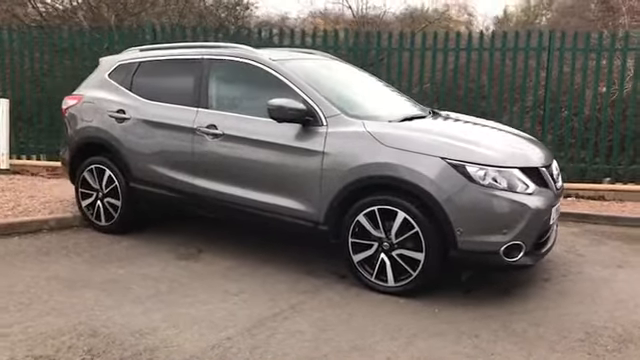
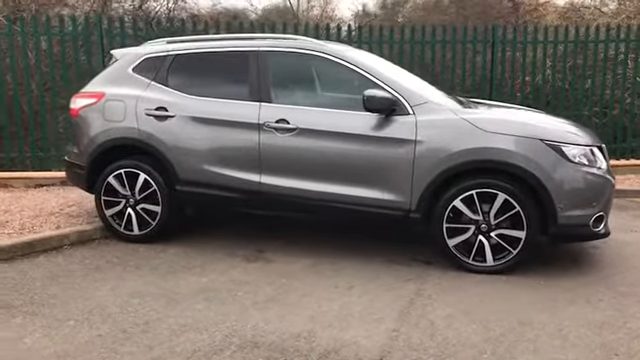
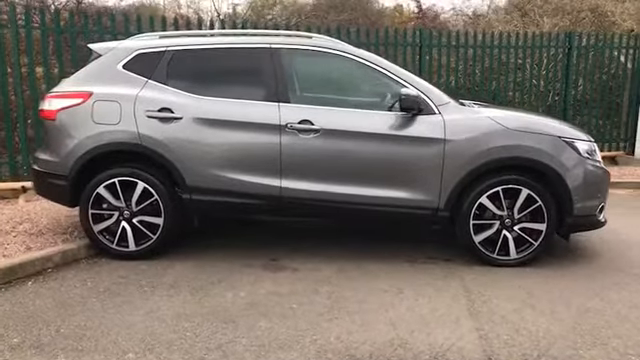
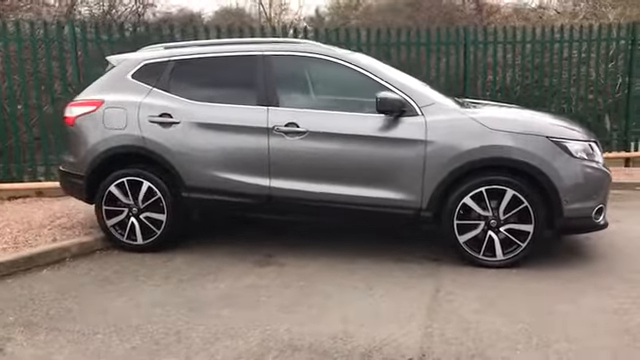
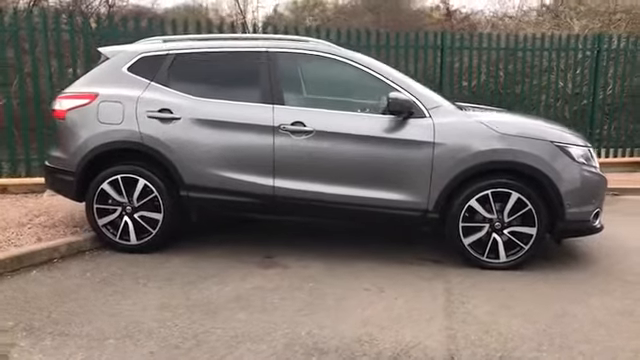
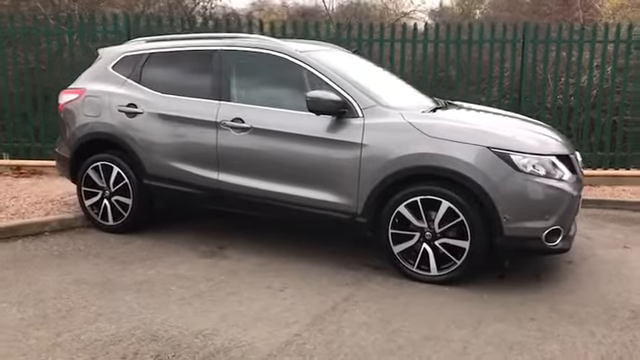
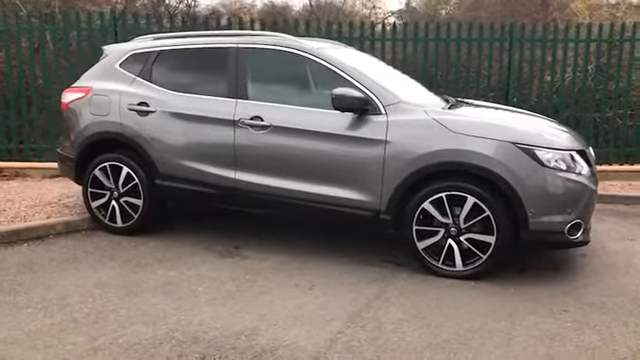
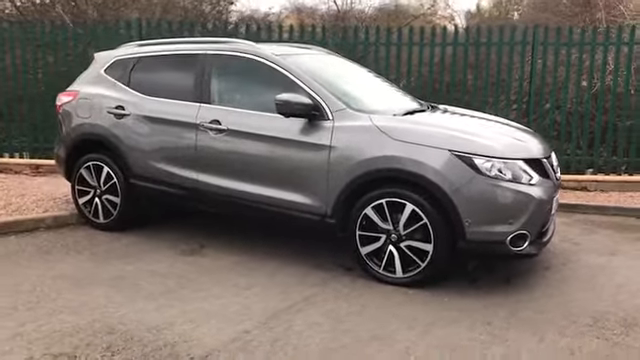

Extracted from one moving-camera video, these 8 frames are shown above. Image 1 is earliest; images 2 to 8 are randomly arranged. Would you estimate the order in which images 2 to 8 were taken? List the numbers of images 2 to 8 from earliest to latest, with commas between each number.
8, 6, 7, 2, 4, 5, 3
